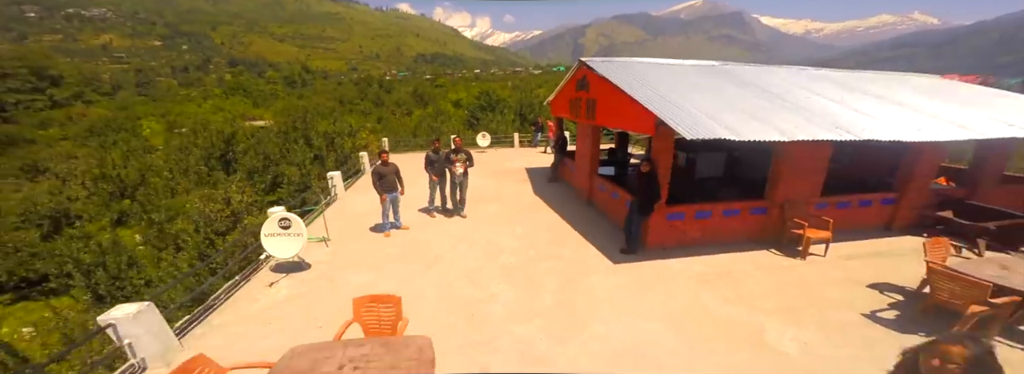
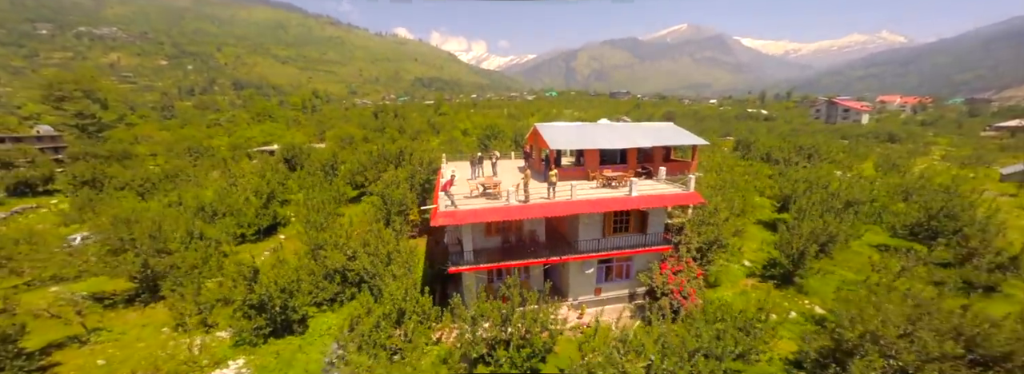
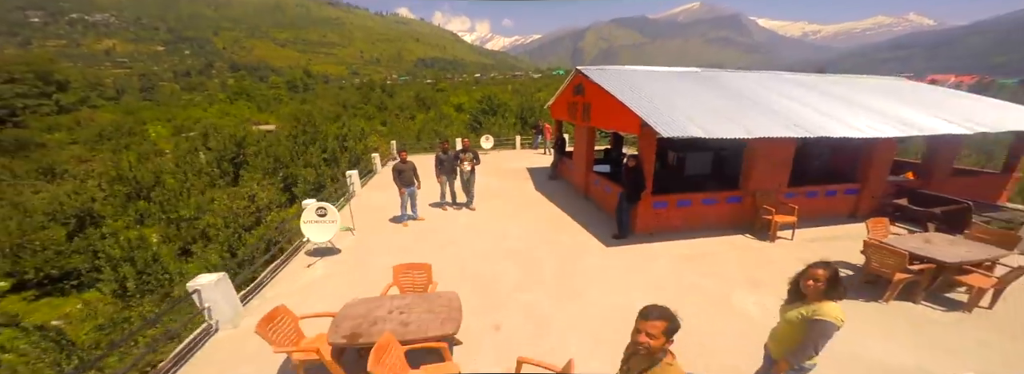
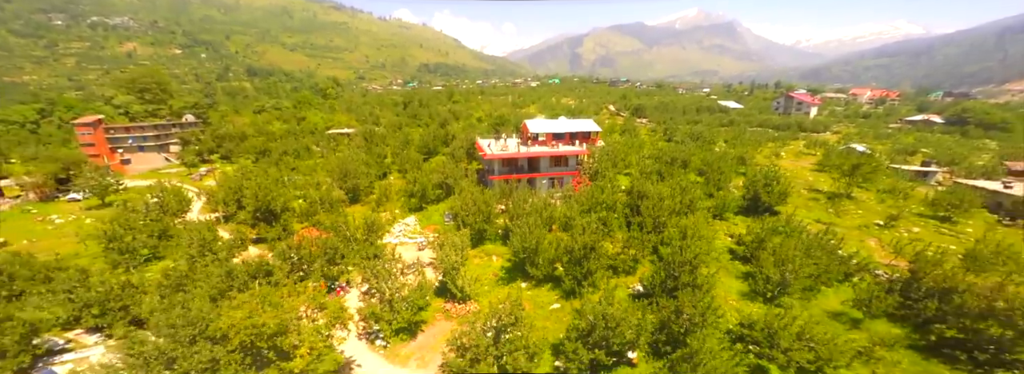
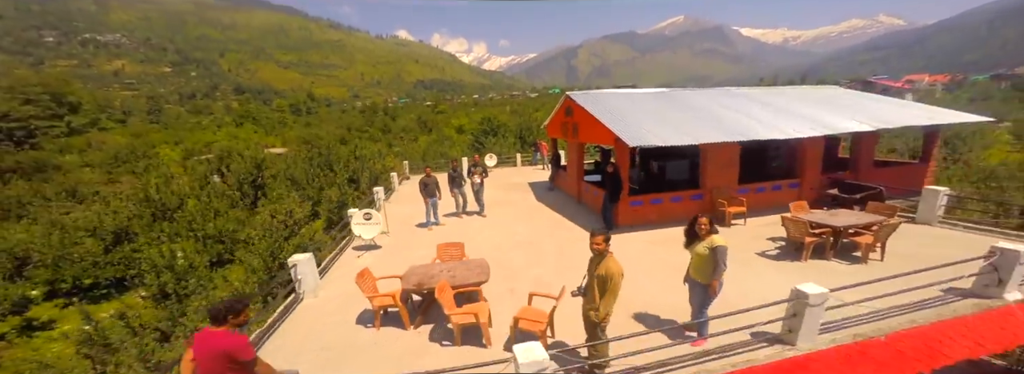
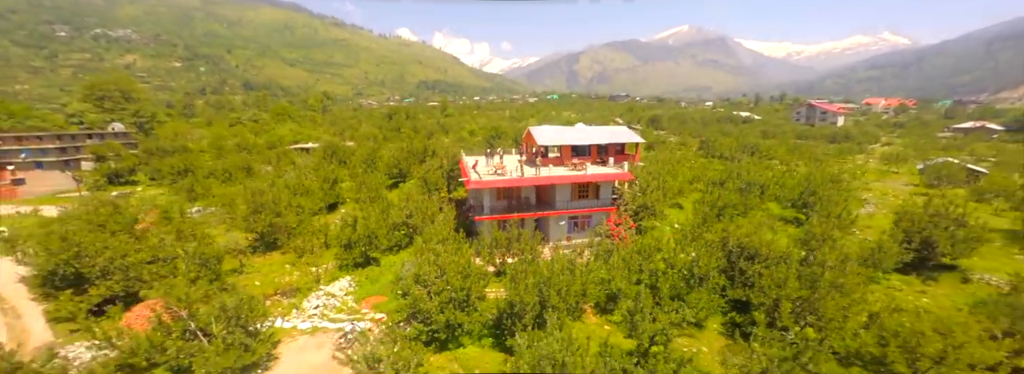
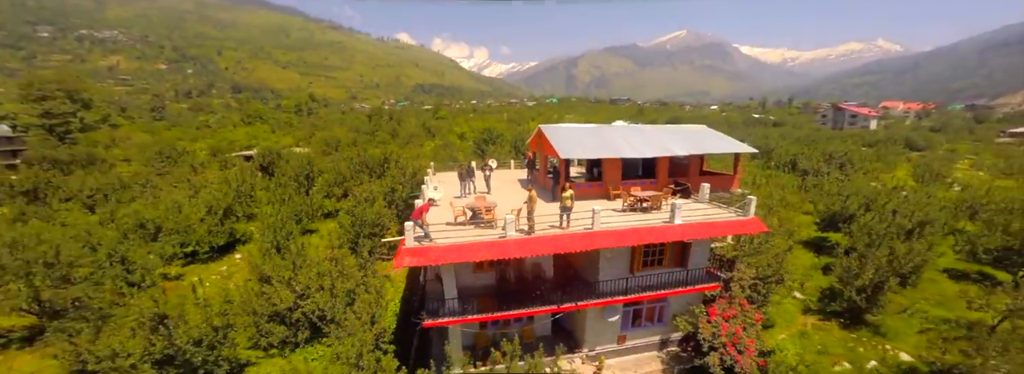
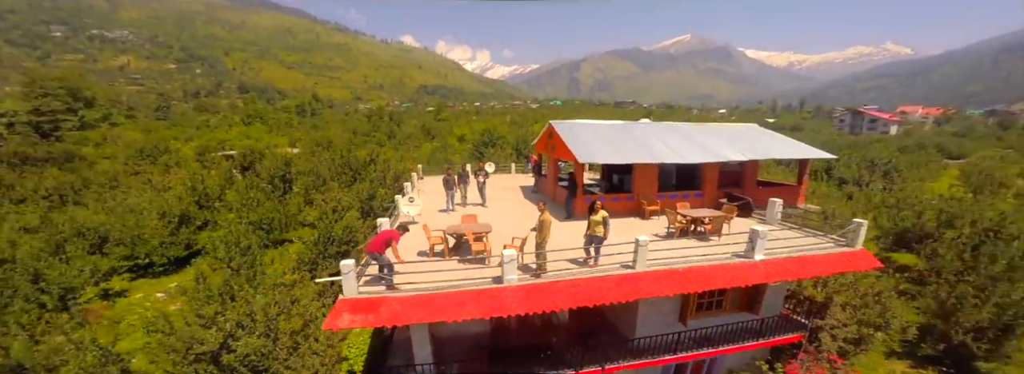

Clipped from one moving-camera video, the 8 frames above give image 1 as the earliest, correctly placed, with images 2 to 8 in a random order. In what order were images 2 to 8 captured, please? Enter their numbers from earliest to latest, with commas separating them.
3, 5, 8, 7, 2, 6, 4
